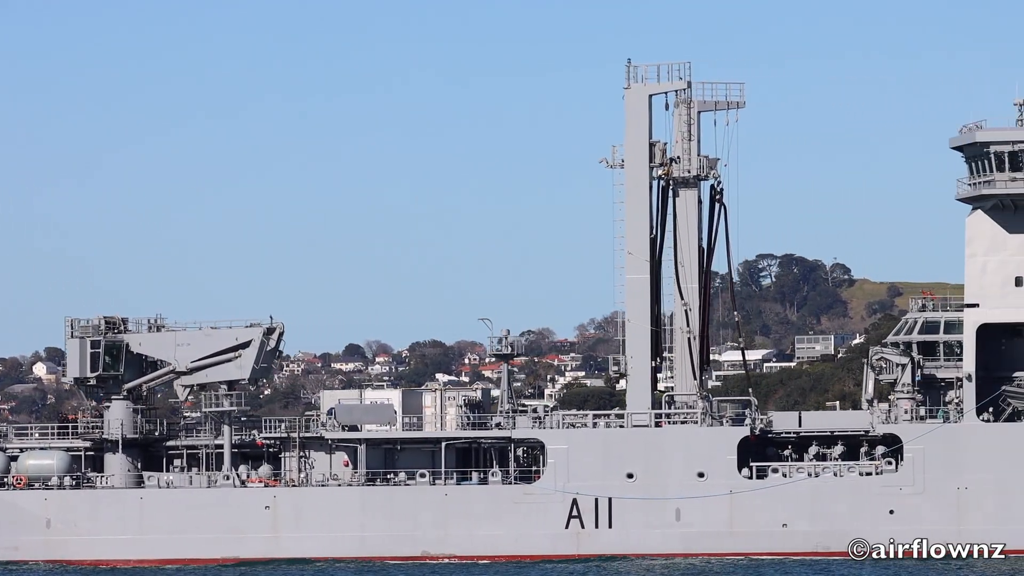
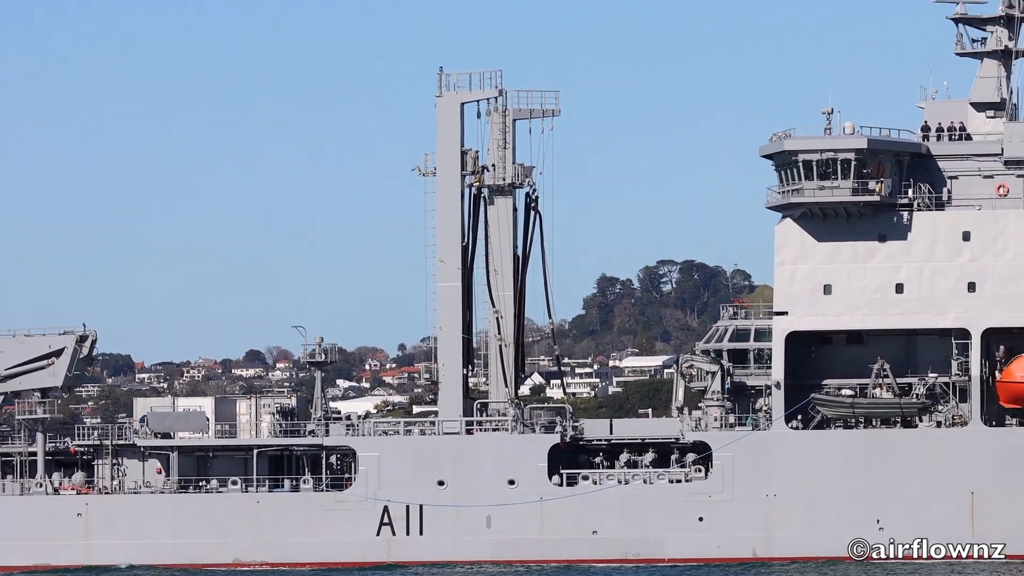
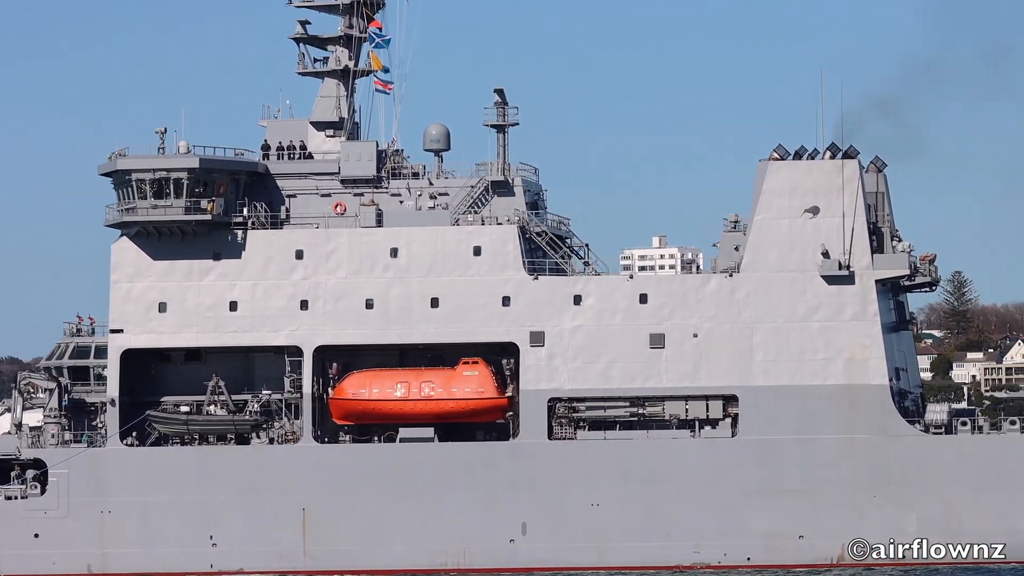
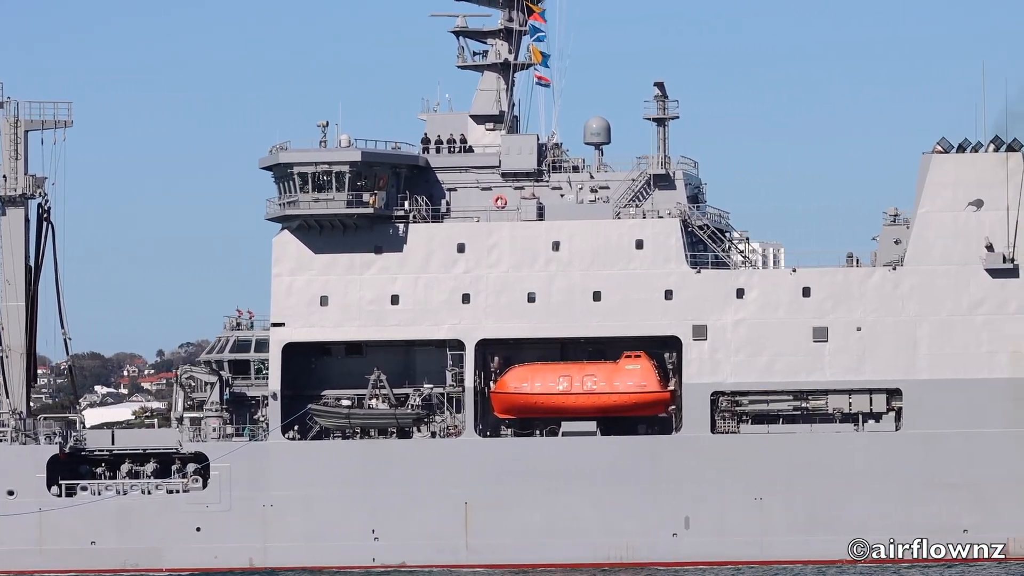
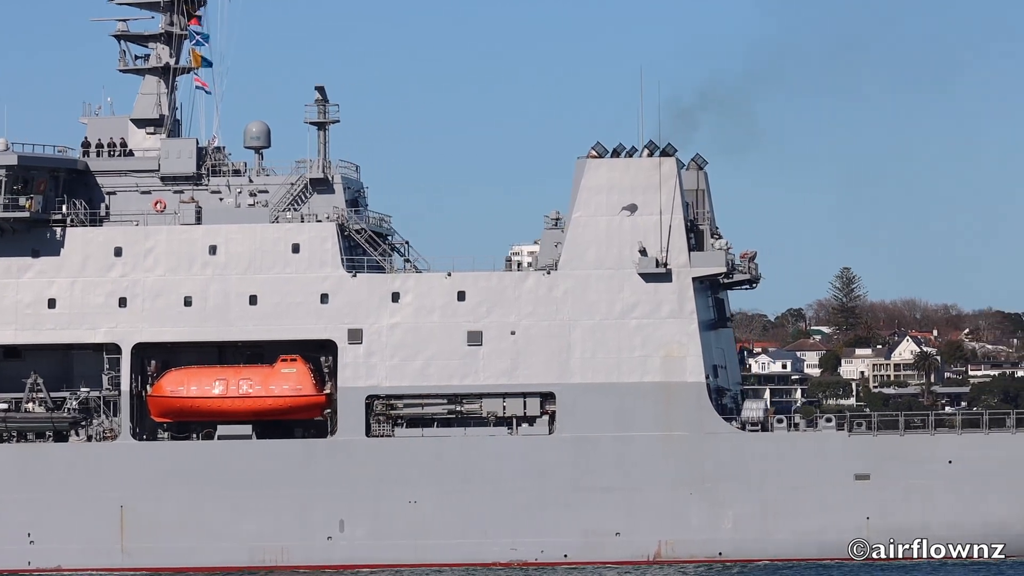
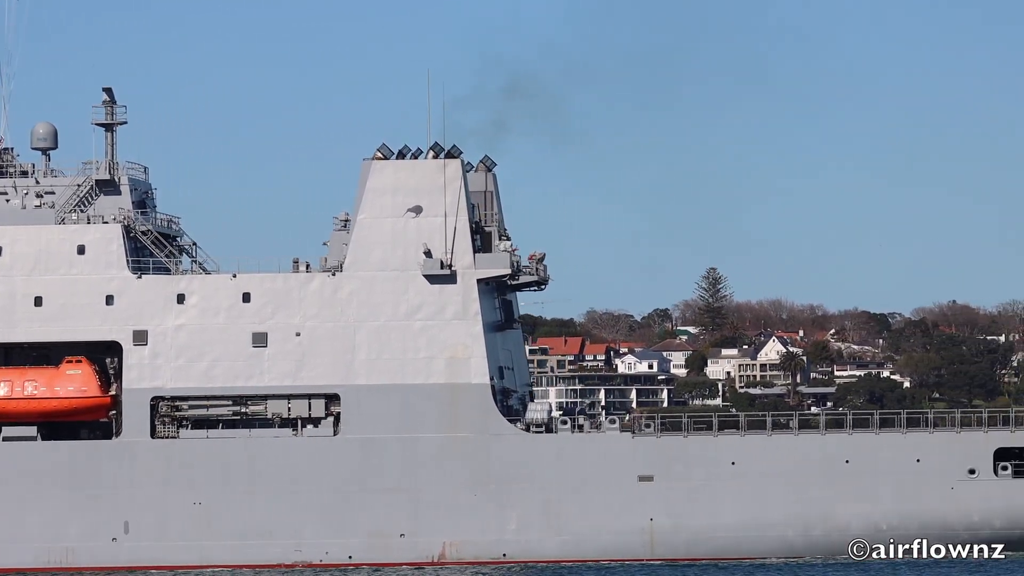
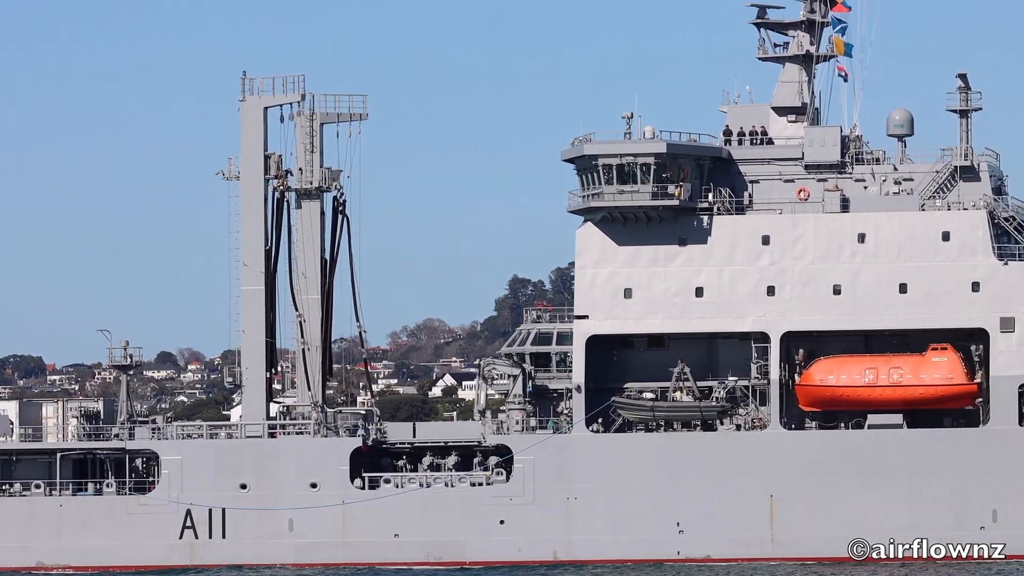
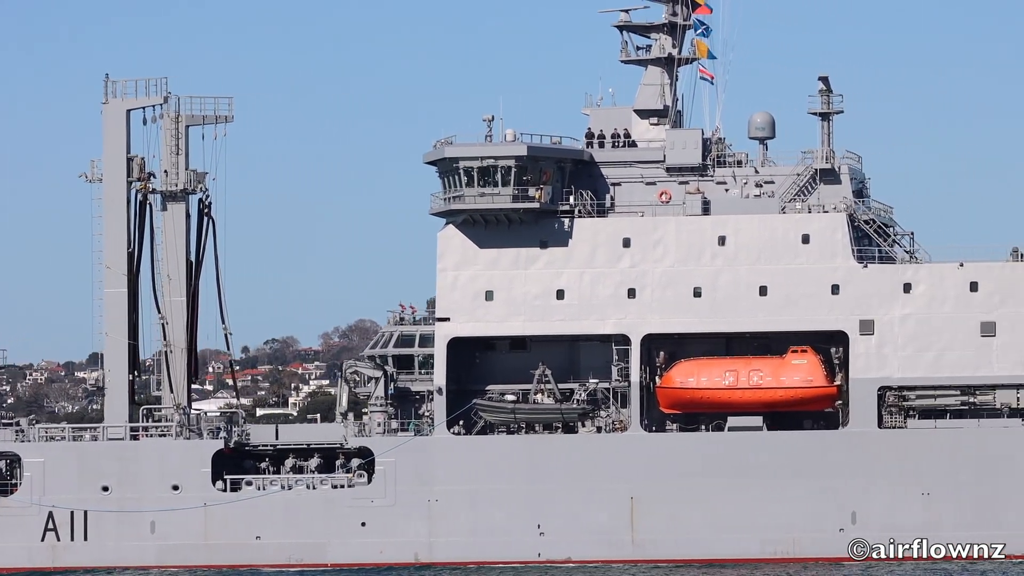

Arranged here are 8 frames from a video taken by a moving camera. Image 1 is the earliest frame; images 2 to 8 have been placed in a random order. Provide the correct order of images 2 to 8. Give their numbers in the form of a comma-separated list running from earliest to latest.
2, 7, 8, 4, 3, 5, 6
